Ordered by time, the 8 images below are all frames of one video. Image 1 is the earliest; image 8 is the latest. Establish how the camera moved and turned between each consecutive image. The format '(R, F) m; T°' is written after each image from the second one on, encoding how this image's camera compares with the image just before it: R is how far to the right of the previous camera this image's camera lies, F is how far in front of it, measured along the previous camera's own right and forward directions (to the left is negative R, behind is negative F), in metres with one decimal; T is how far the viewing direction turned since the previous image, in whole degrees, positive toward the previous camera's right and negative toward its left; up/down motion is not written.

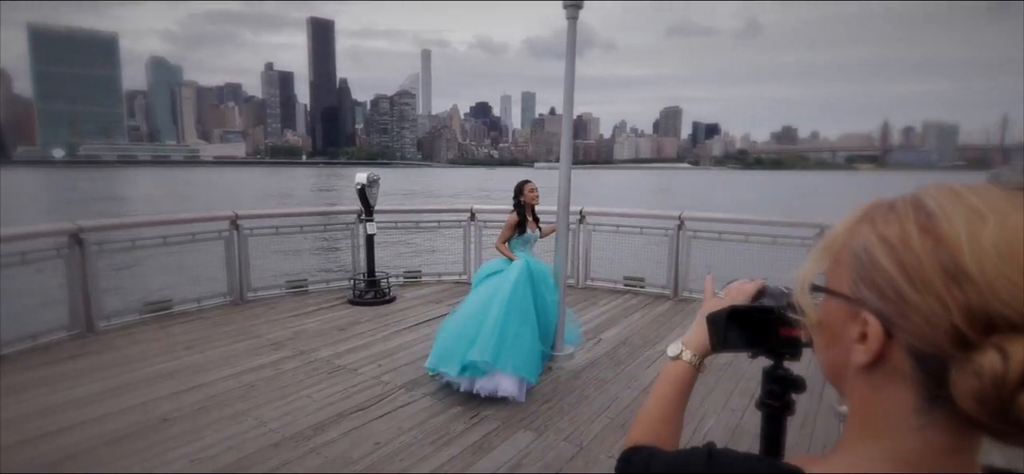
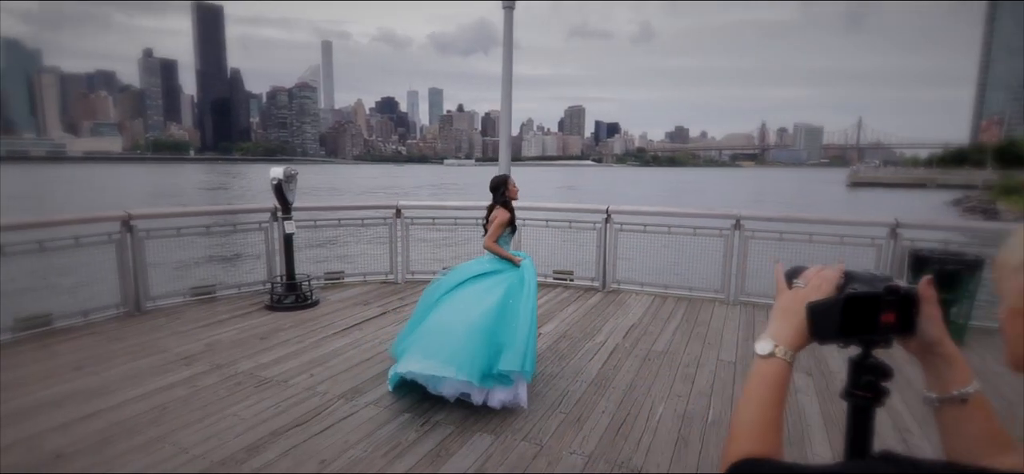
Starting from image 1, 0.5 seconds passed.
(-0.2, +0.1) m; +10°
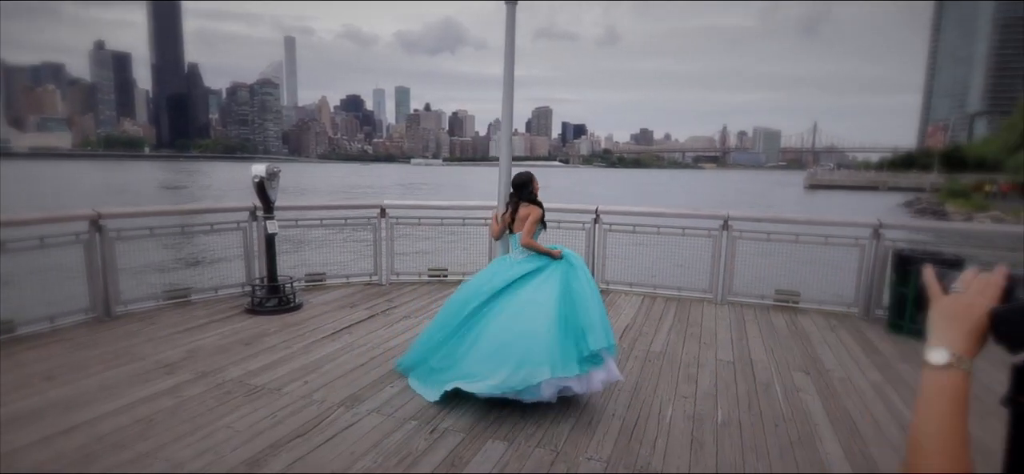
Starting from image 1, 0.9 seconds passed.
(-0.2, +0.1) m; +4°
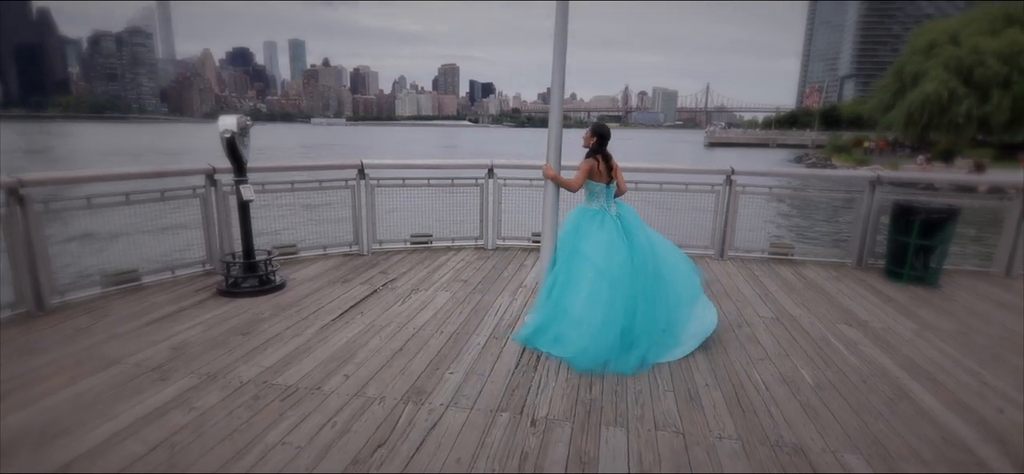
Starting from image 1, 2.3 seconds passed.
(-0.9, +0.5) m; +10°
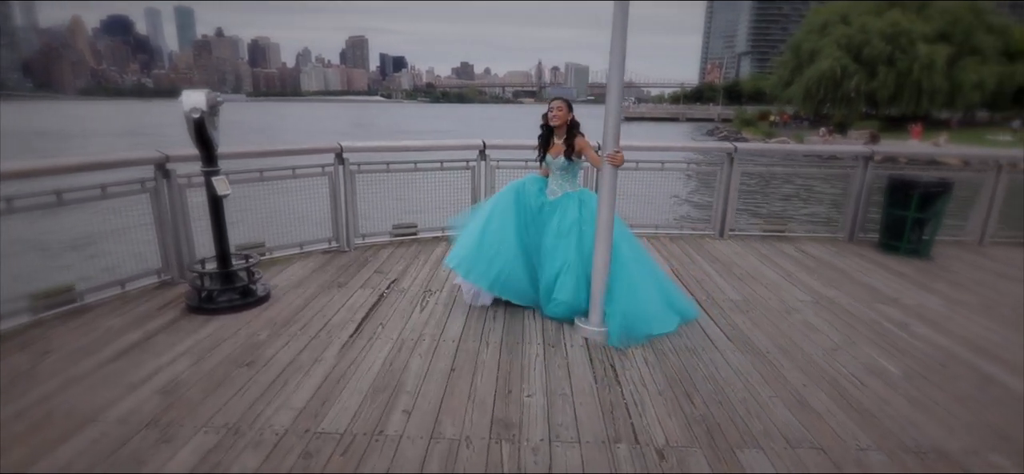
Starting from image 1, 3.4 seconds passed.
(-0.8, +0.5) m; +9°
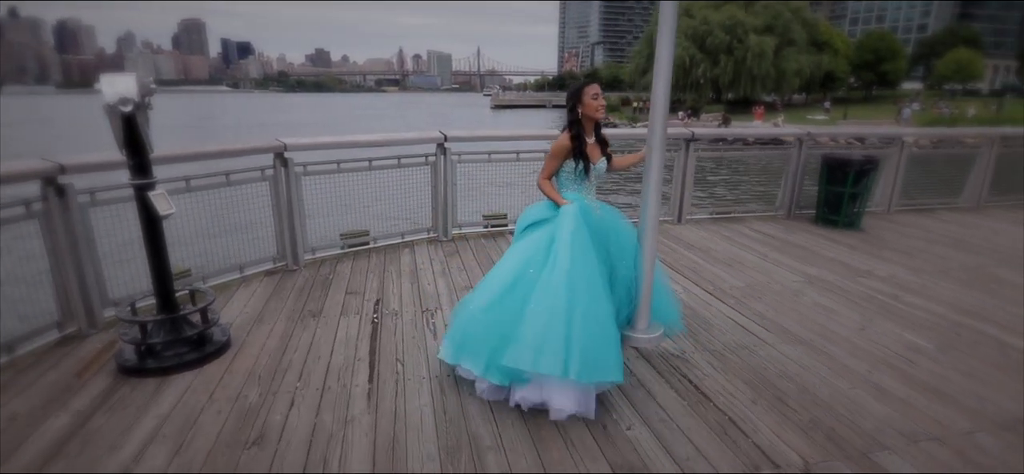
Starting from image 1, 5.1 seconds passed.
(-0.8, +0.5) m; +13°
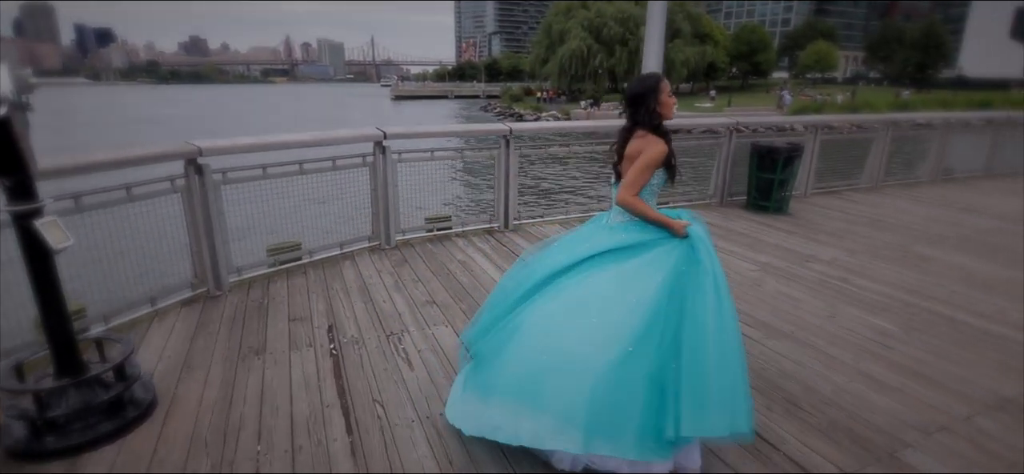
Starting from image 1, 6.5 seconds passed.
(-0.3, +0.3) m; +10°
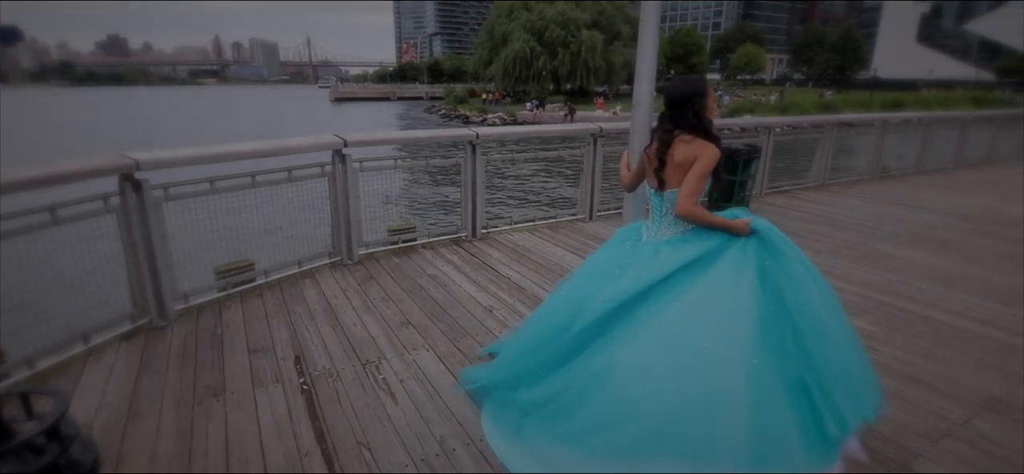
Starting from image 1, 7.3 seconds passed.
(-0.2, +0.2) m; +6°
